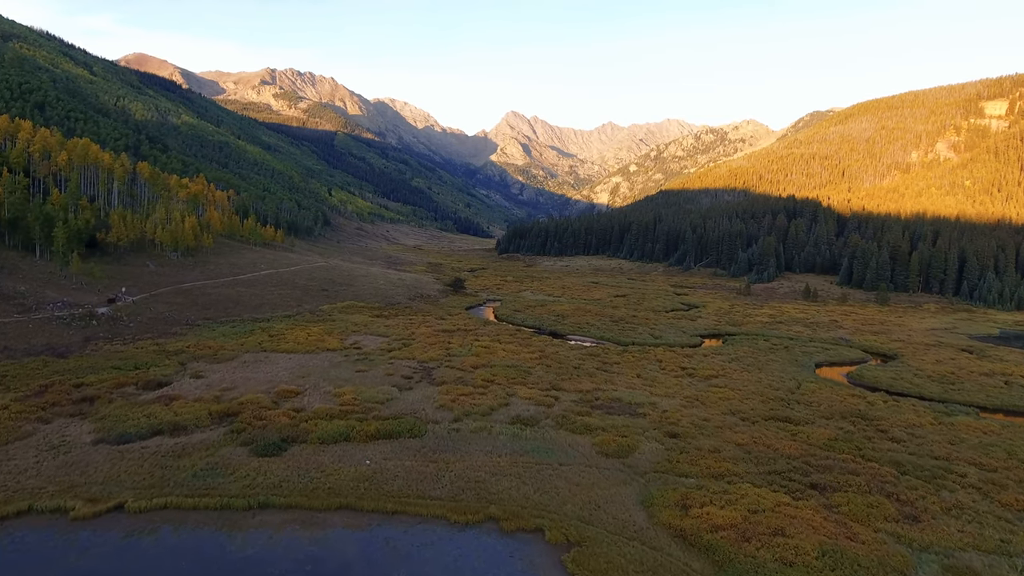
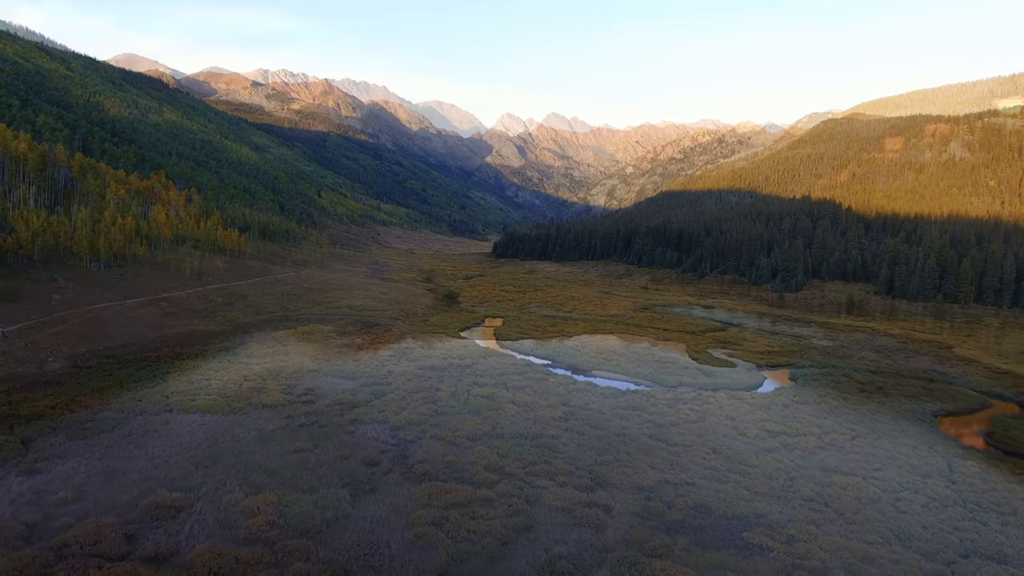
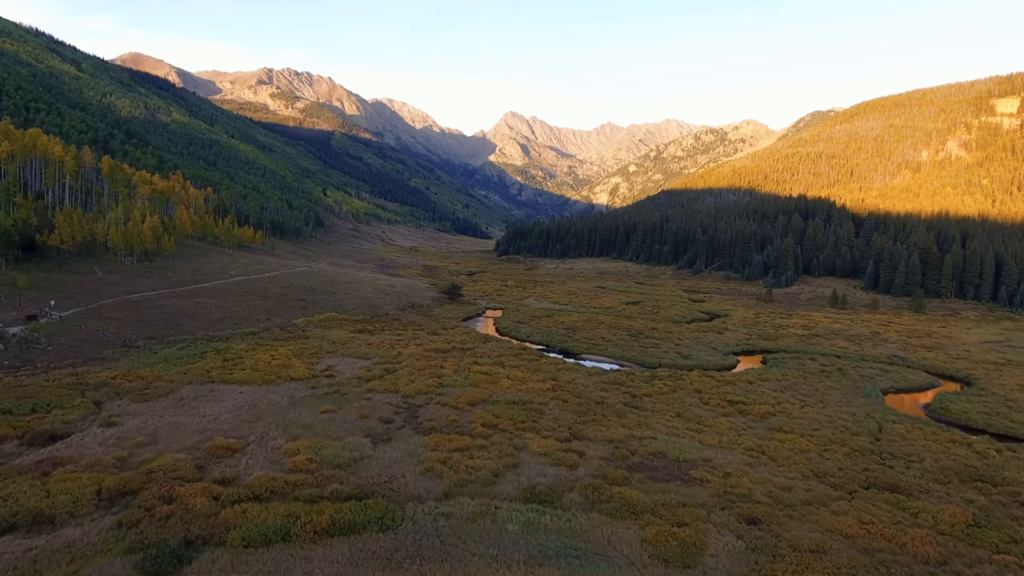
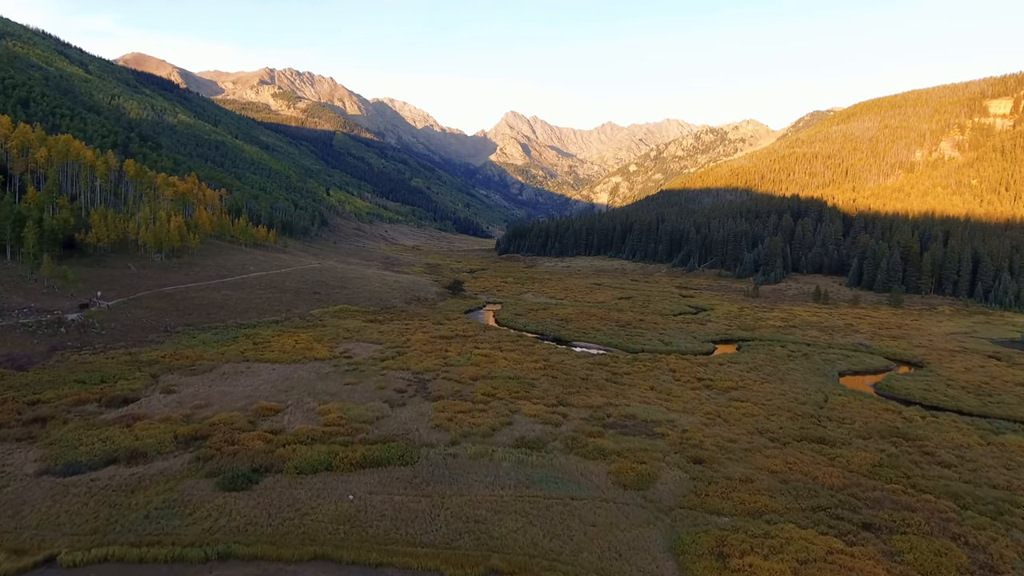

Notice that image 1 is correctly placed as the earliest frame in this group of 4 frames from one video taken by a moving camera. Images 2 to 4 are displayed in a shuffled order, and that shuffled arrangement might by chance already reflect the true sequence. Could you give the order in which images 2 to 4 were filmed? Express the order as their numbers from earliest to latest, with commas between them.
4, 3, 2
